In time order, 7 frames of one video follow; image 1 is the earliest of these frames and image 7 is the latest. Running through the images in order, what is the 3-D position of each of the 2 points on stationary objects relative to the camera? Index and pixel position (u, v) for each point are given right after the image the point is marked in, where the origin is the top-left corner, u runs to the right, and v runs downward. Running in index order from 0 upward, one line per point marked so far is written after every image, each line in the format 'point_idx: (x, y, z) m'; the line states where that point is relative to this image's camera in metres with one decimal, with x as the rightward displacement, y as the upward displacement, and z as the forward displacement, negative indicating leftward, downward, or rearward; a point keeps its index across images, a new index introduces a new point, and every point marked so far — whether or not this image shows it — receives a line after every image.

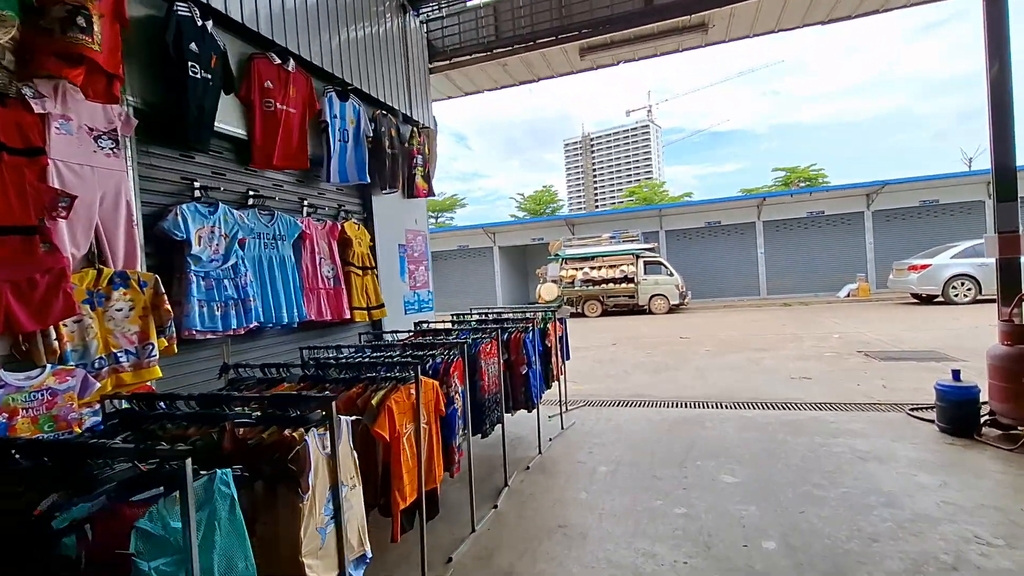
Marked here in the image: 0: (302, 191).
0: (-1.8, +0.8, +4.0) m
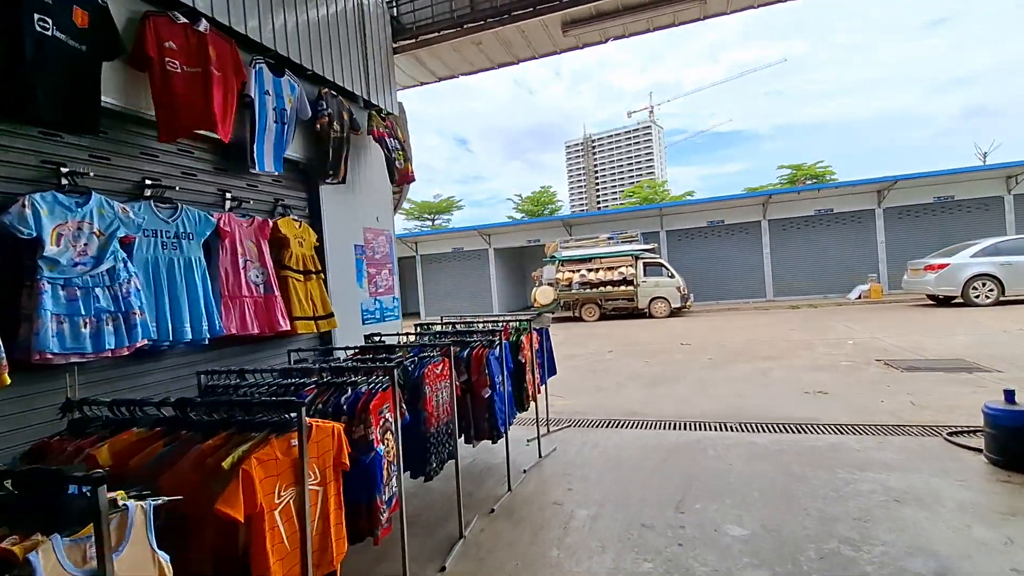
0: (-2.1, +0.8, +3.4) m
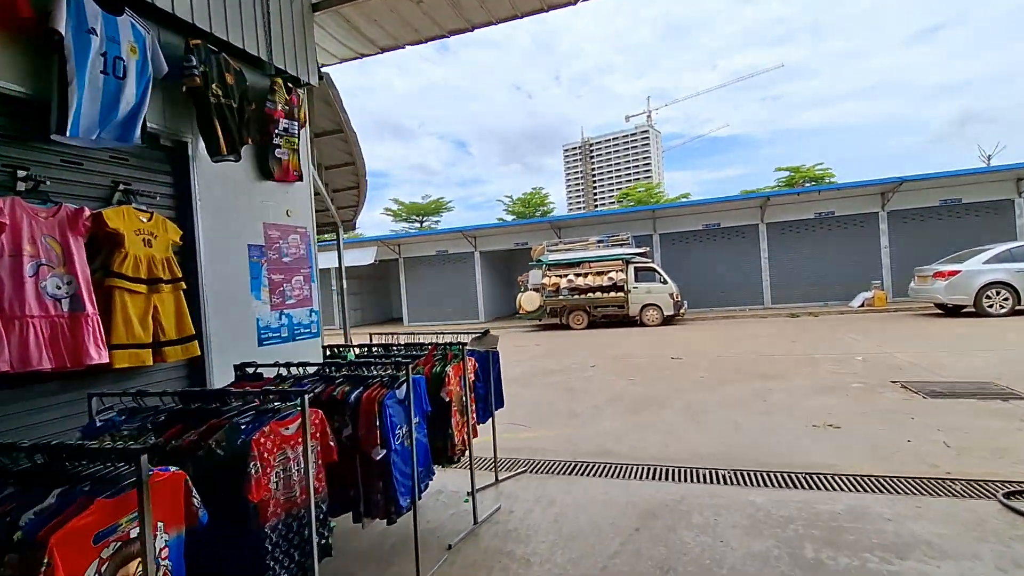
0: (-2.5, +0.7, +2.4) m
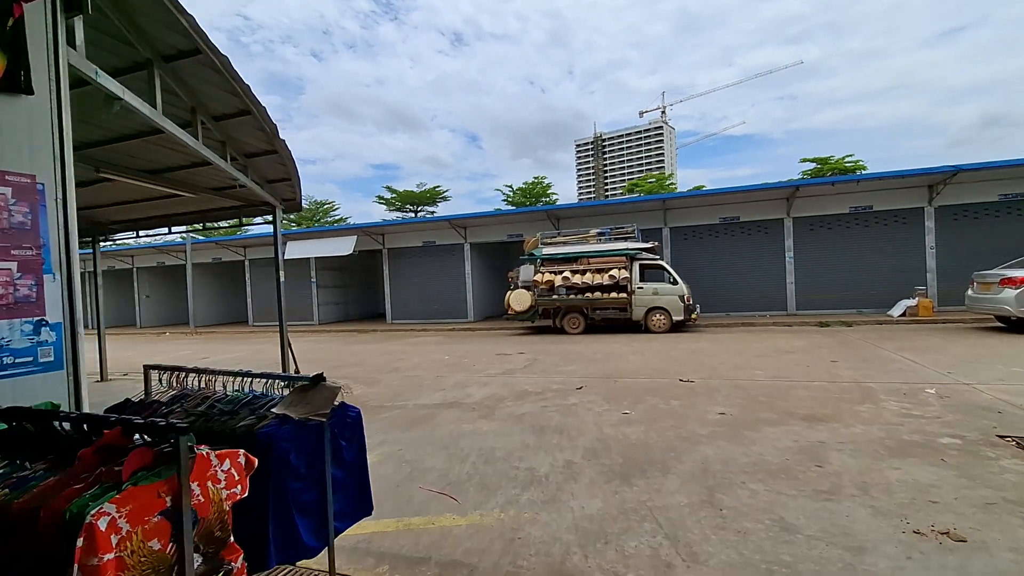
0: (-3.1, +0.7, +0.6) m
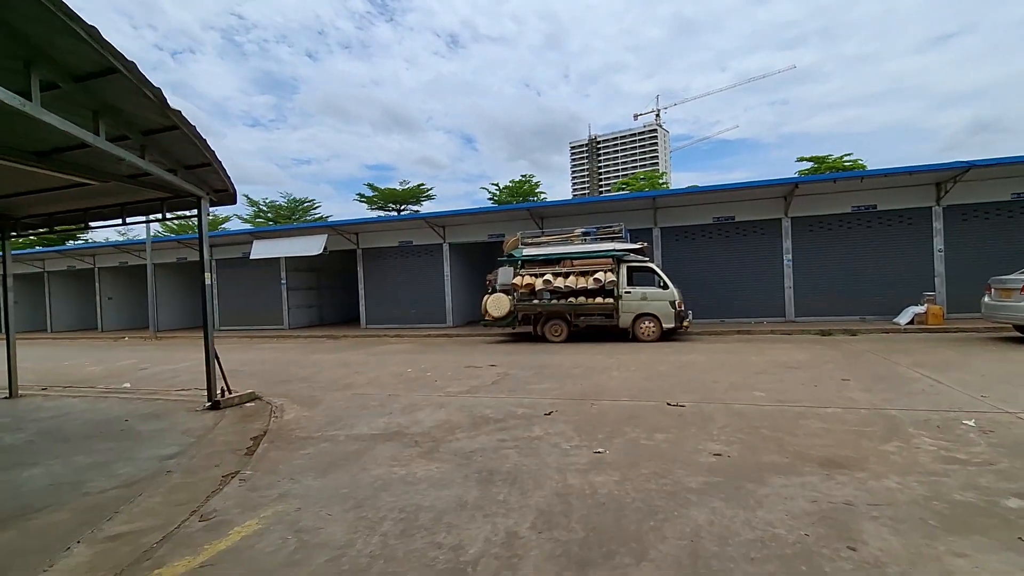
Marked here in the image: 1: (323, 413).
0: (-3.5, +0.7, -0.5) m
1: (-2.6, -1.7, +6.5) m
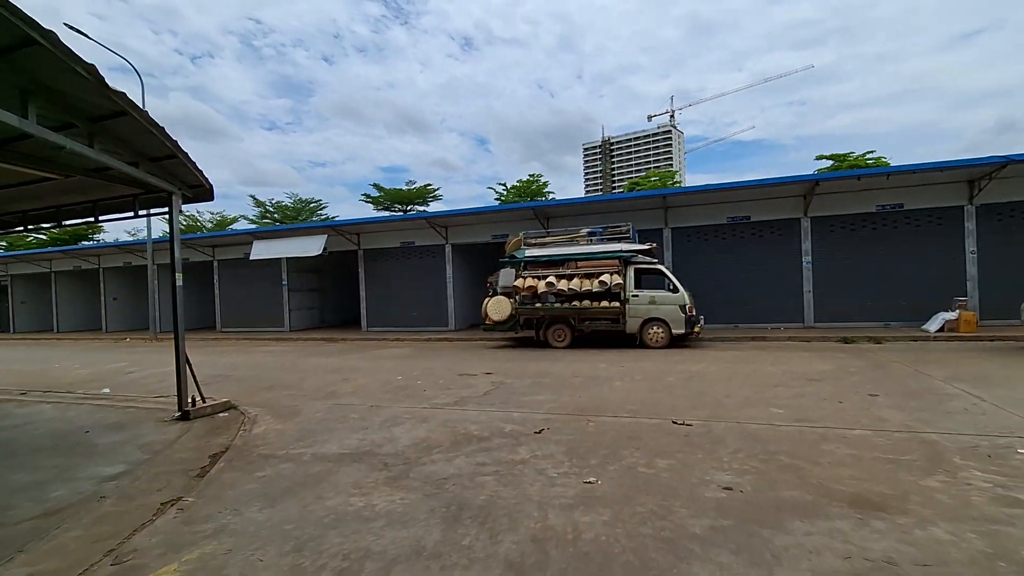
0: (-3.8, +0.7, -0.9) m
1: (-2.7, -1.7, +6.0) m
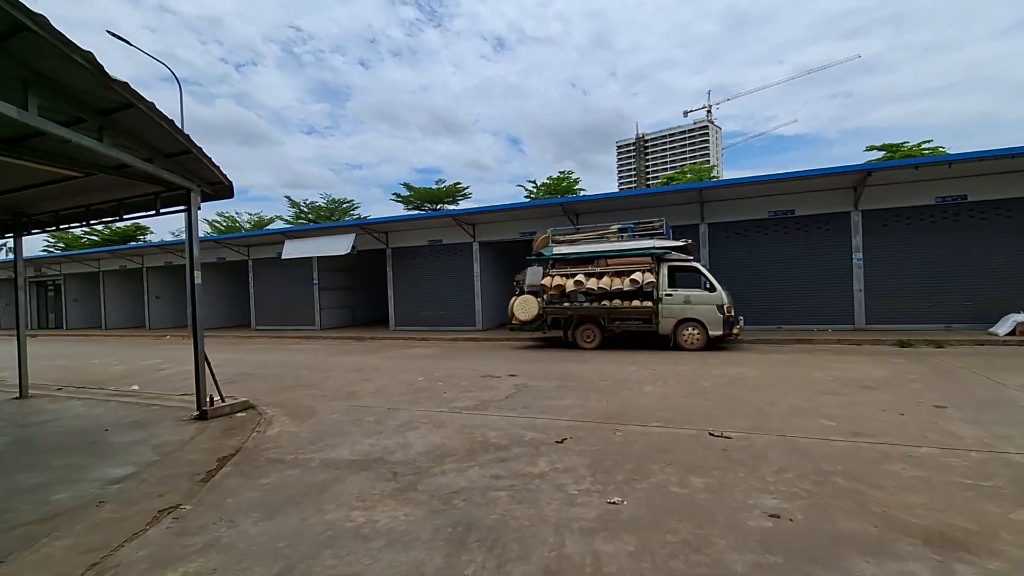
0: (-4.0, +0.7, -1.0) m
1: (-2.4, -1.7, +5.8) m
